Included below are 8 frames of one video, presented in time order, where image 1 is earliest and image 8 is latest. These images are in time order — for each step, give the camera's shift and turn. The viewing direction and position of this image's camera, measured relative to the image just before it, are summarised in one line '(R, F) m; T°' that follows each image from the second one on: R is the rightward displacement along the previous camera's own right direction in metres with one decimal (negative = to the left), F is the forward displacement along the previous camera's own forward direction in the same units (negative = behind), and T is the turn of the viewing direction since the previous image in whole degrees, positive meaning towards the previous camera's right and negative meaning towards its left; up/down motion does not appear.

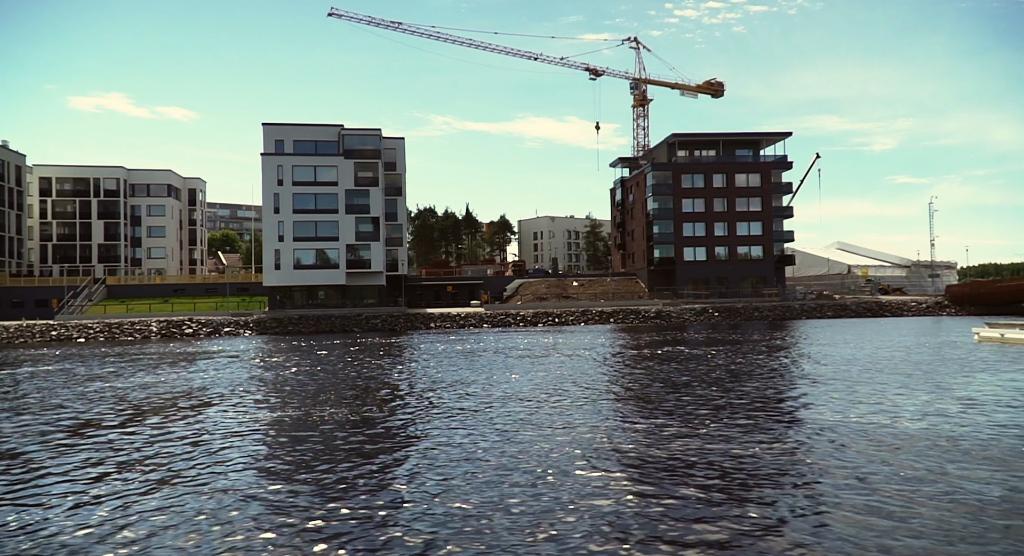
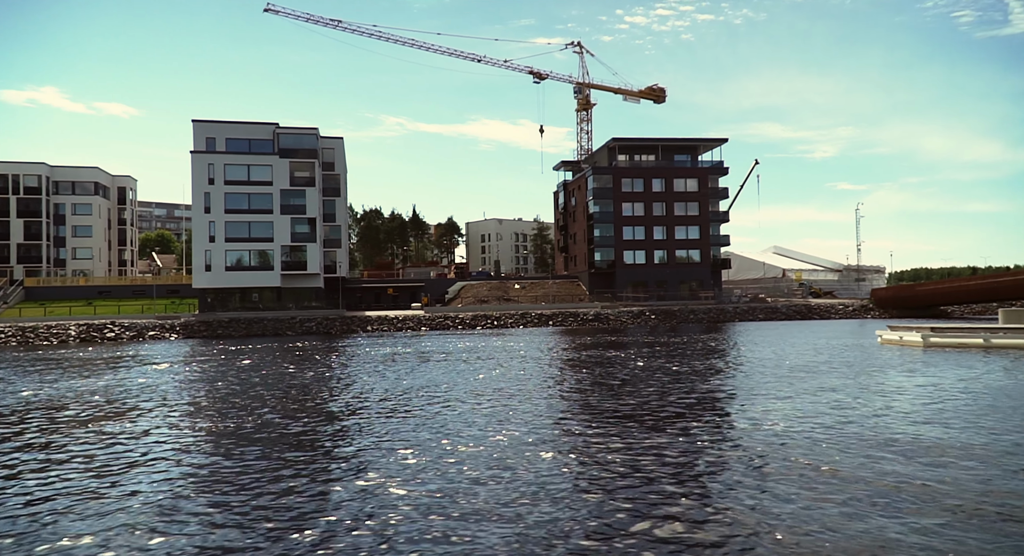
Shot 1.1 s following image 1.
(+1.7, +0.1) m; +4°
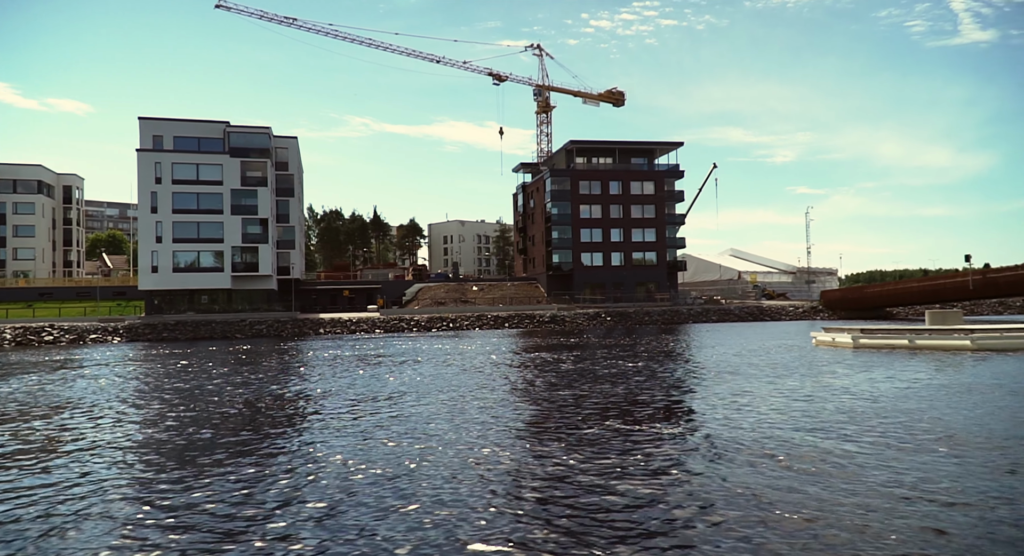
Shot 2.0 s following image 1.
(+1.3, +0.2) m; +3°
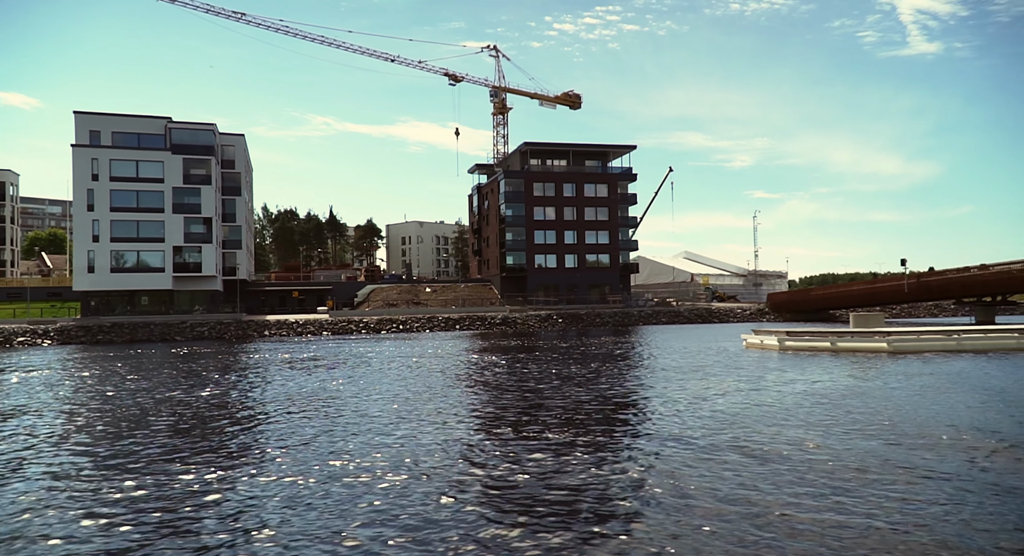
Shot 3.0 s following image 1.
(+1.5, +0.3) m; +3°
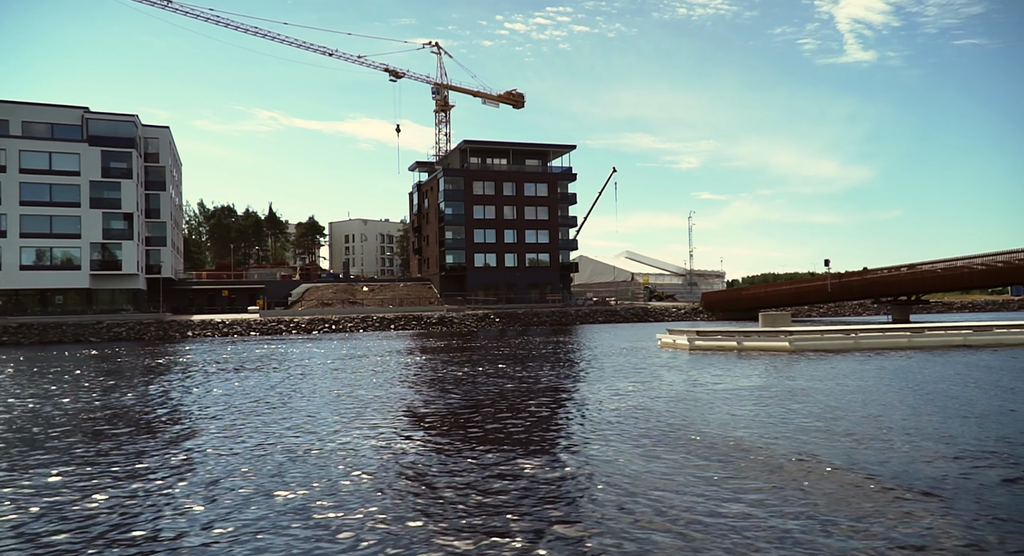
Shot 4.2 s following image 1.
(+1.9, +0.5) m; +4°
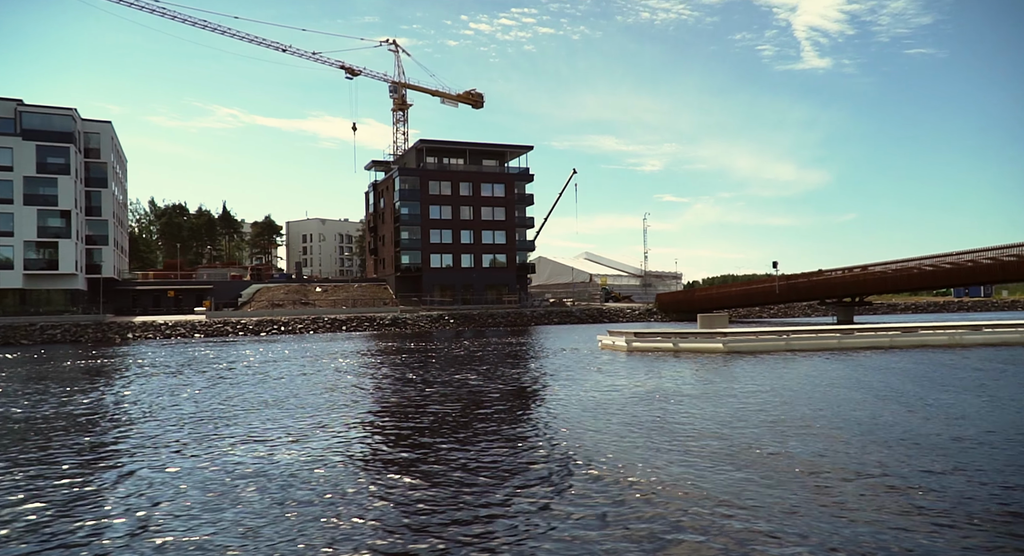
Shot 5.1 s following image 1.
(+1.3, +0.5) m; +3°
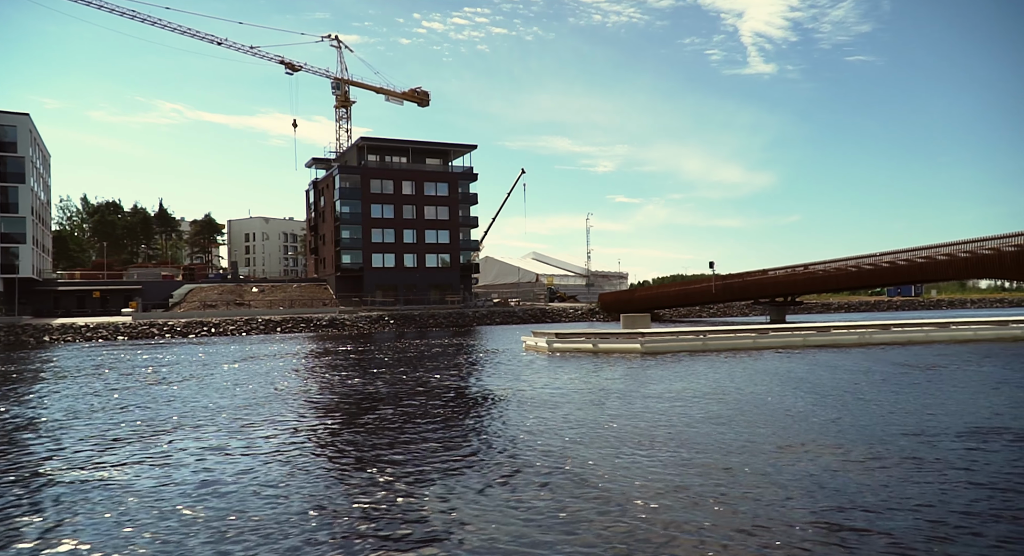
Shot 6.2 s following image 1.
(+1.6, +0.7) m; +4°
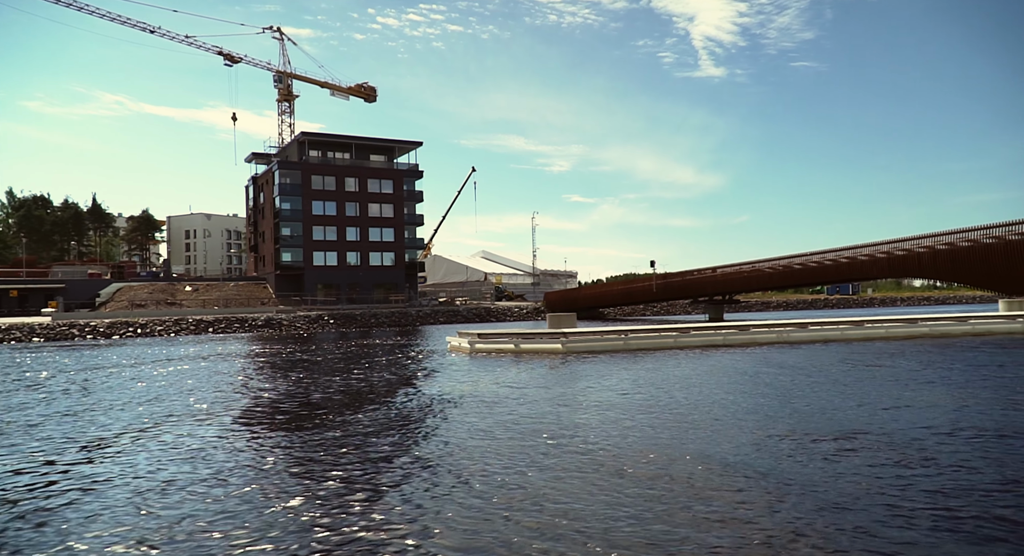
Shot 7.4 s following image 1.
(+1.5, +1.0) m; +4°
